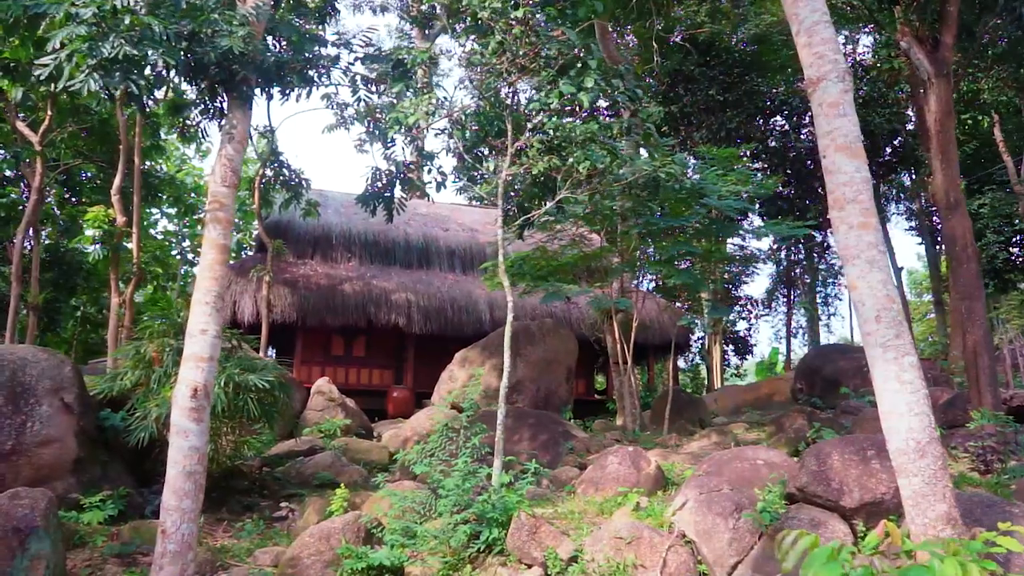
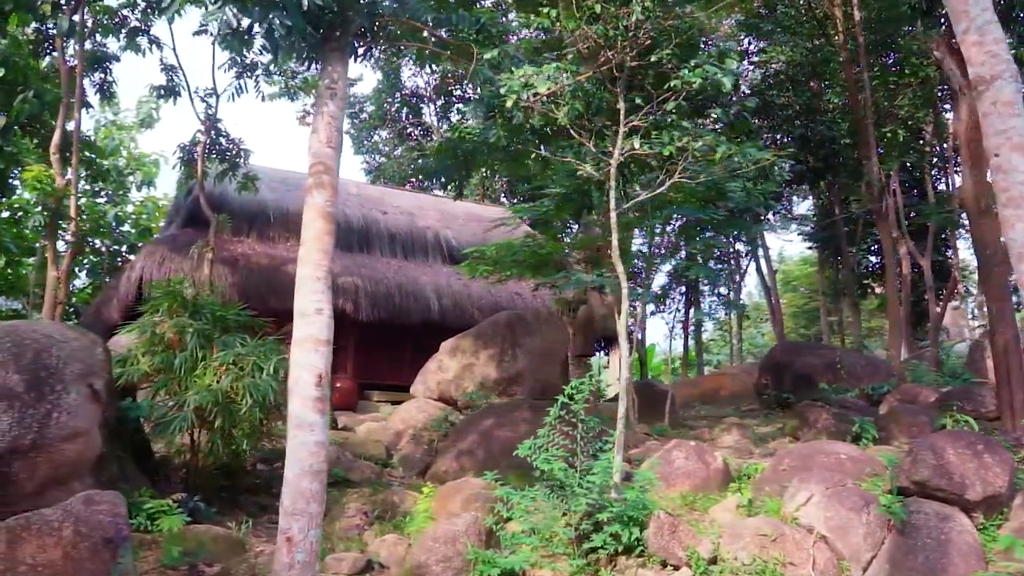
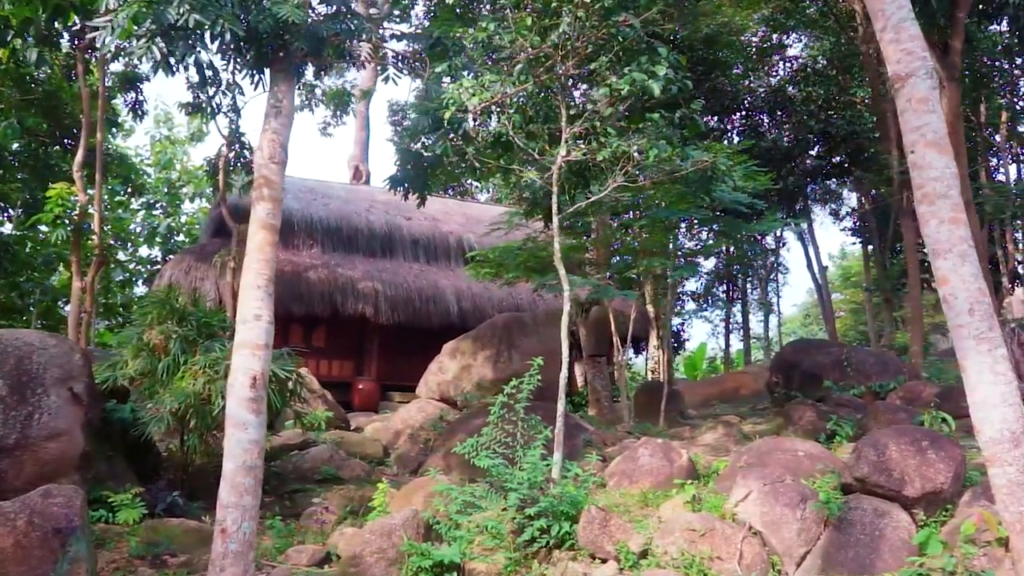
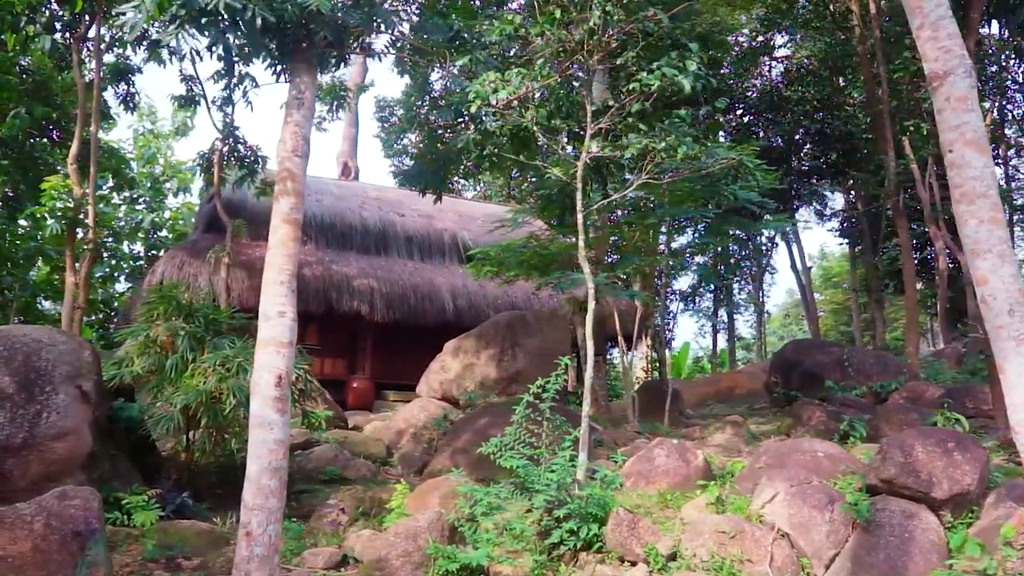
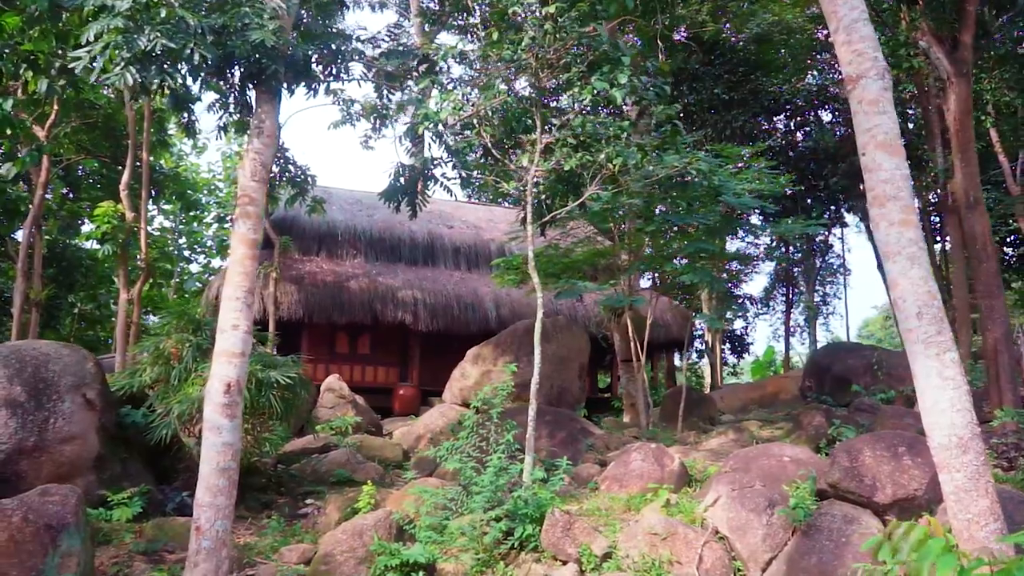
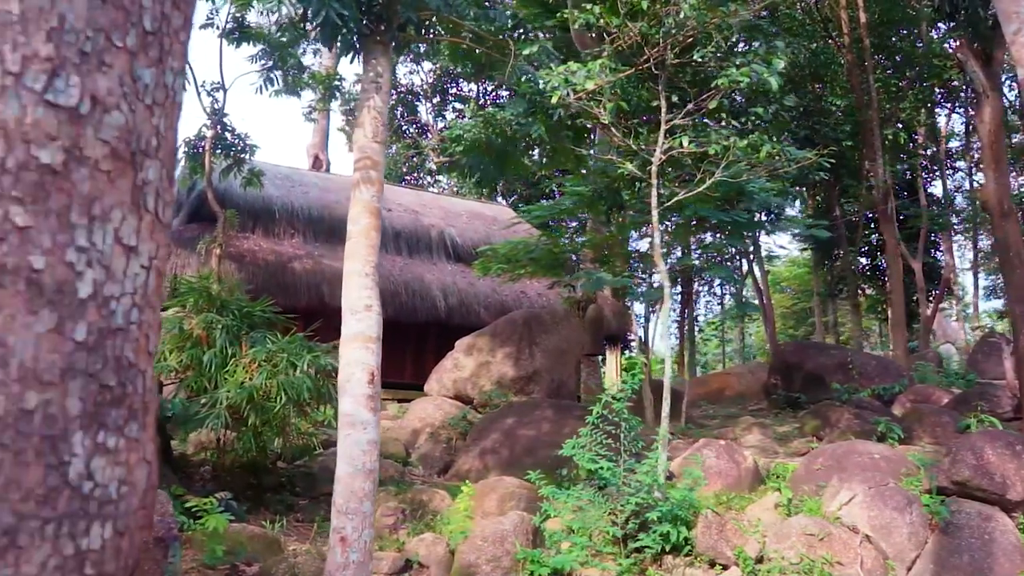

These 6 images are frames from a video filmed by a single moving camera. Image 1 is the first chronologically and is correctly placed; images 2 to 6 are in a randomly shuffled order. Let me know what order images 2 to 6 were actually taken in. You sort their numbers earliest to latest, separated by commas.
5, 3, 4, 2, 6
